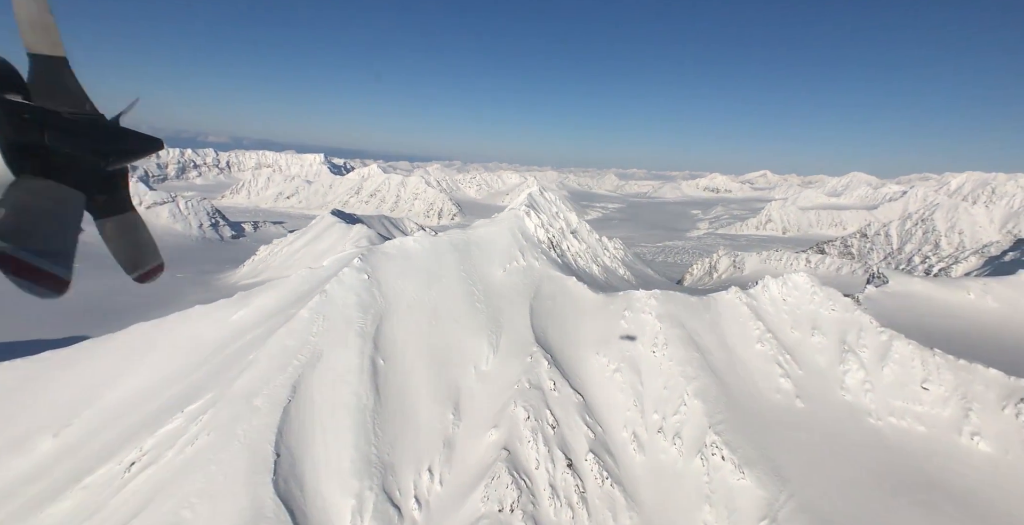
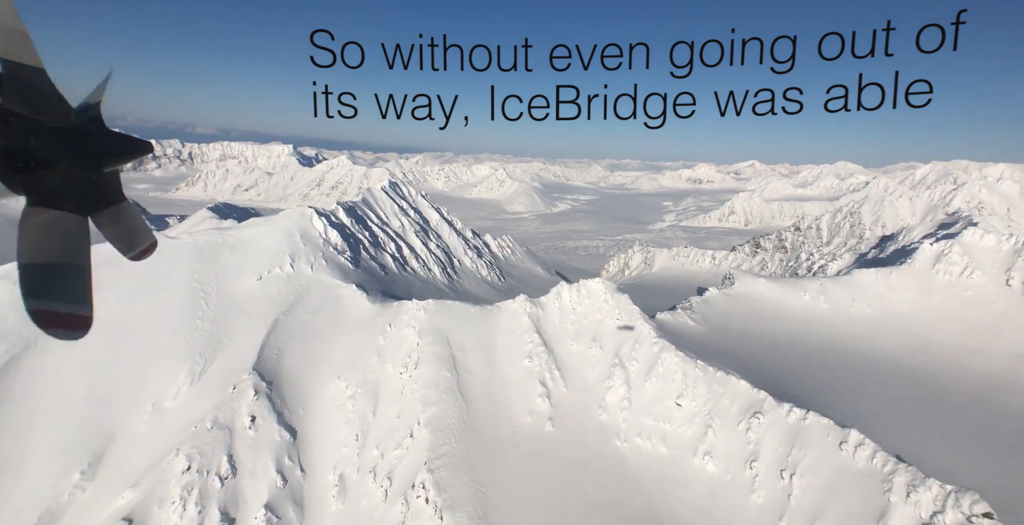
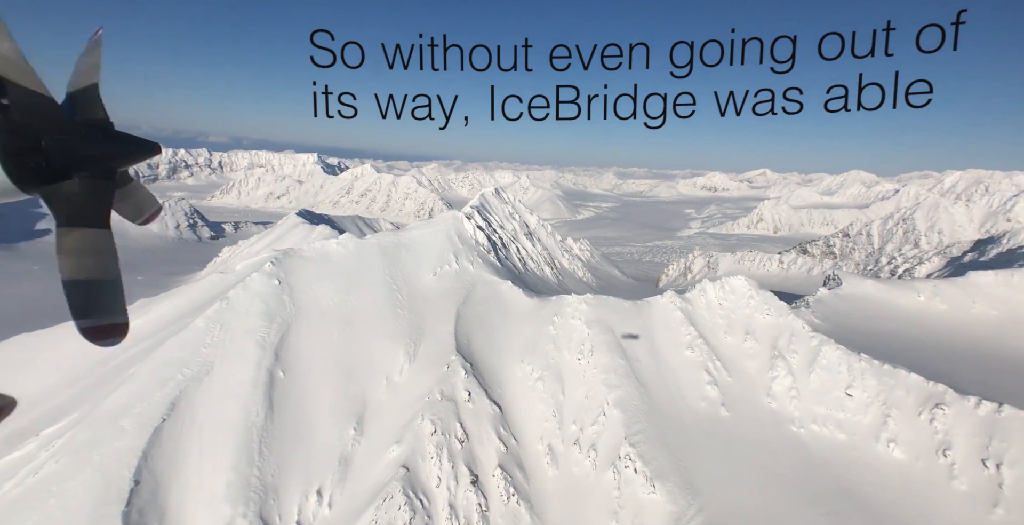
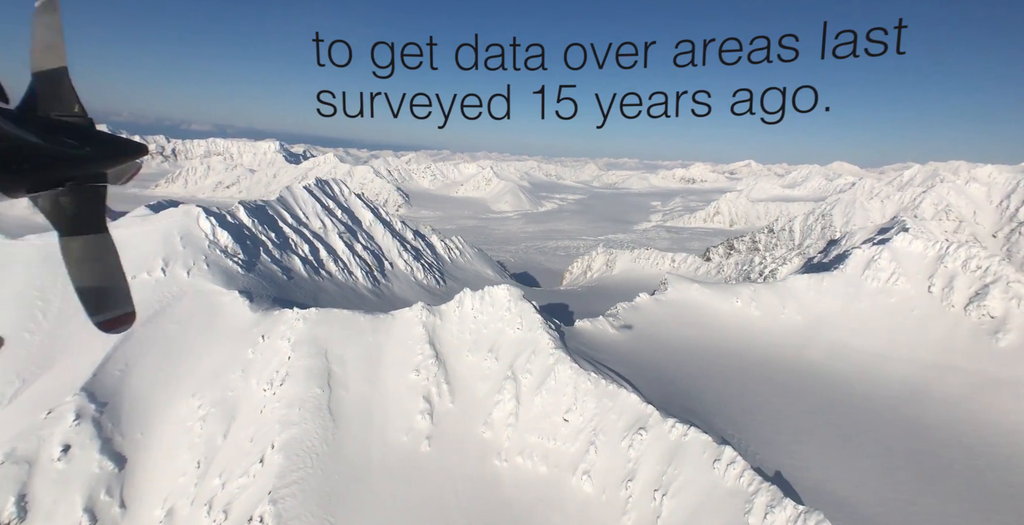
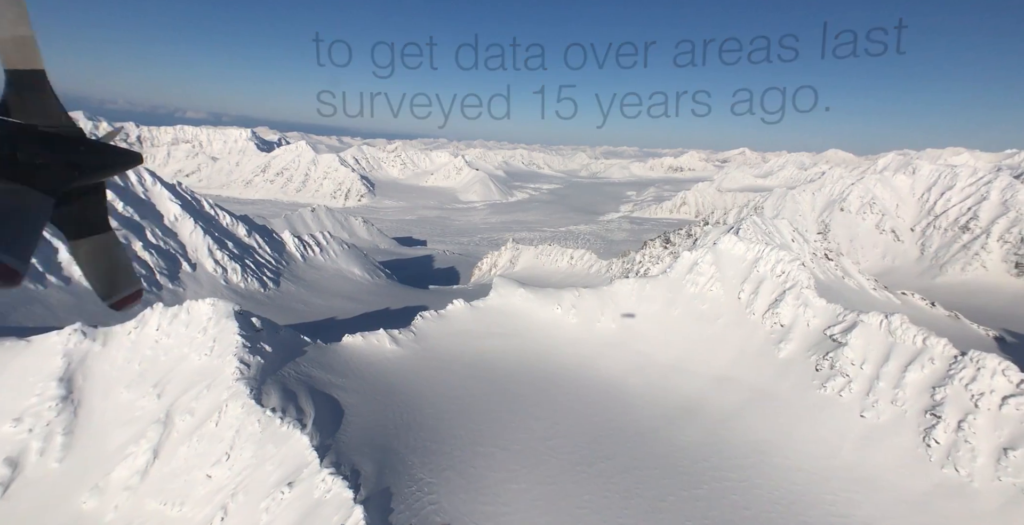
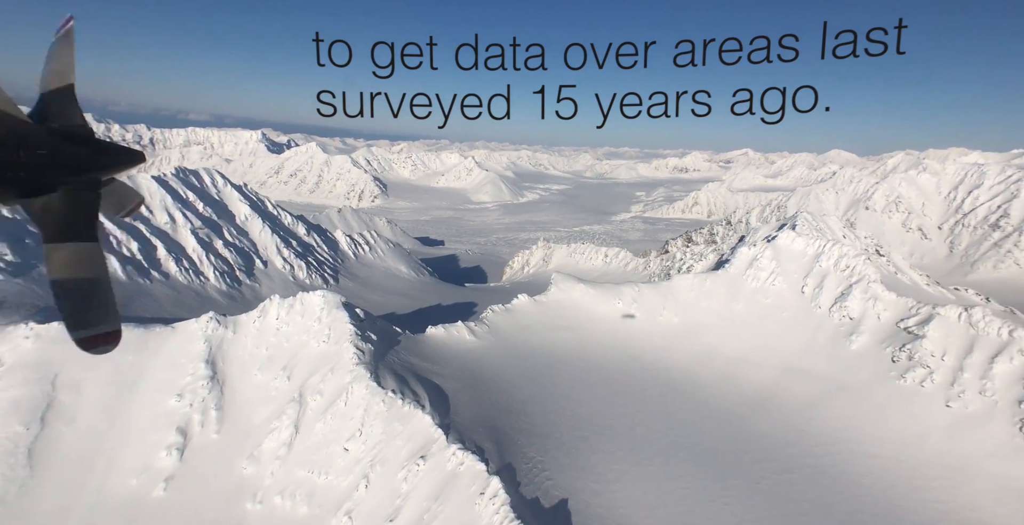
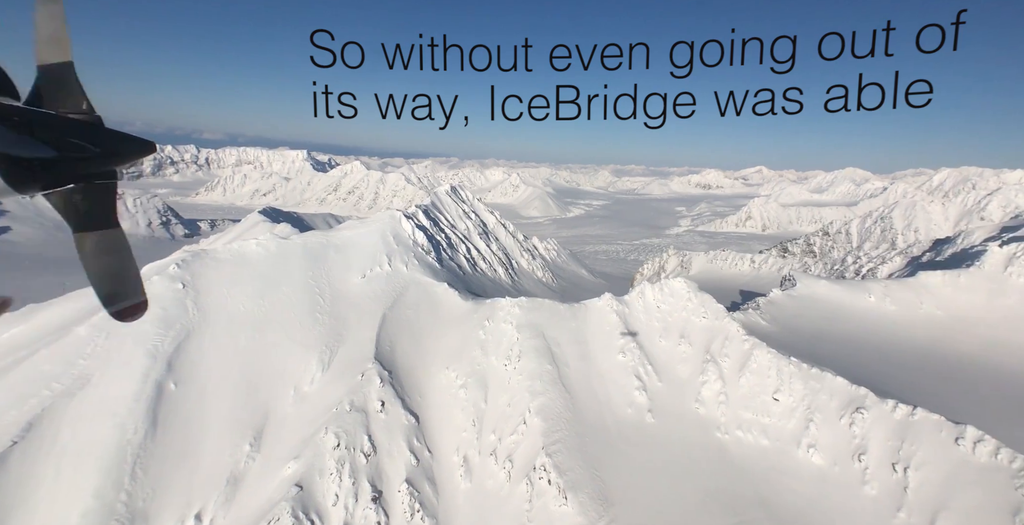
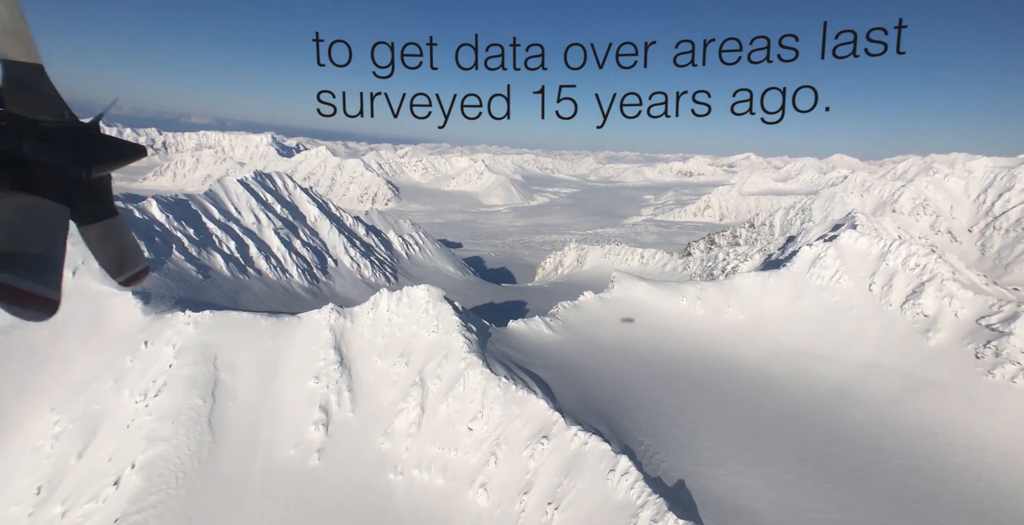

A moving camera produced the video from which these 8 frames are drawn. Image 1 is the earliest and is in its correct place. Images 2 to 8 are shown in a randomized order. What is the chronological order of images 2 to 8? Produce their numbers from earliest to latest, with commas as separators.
3, 7, 2, 4, 8, 6, 5
